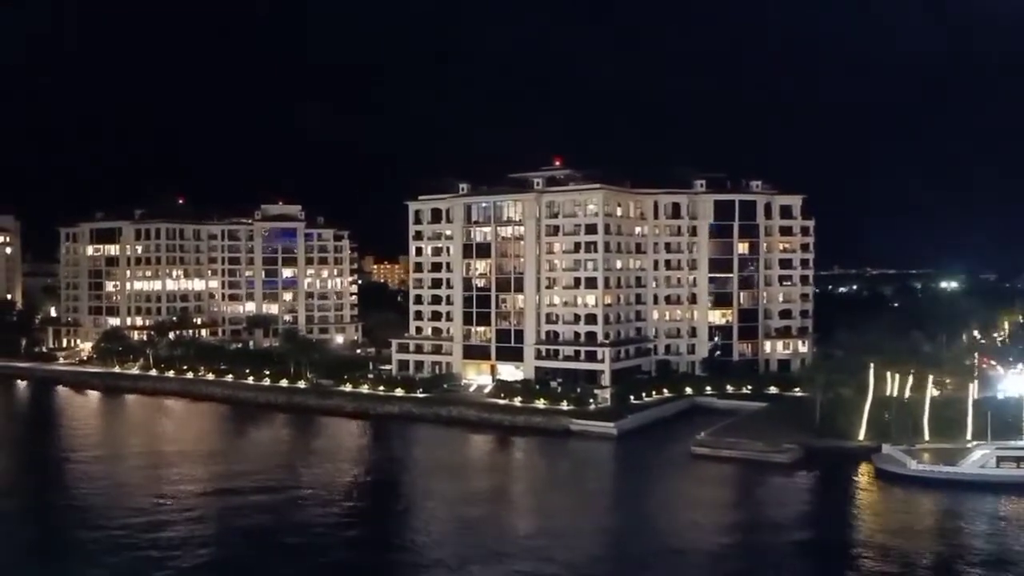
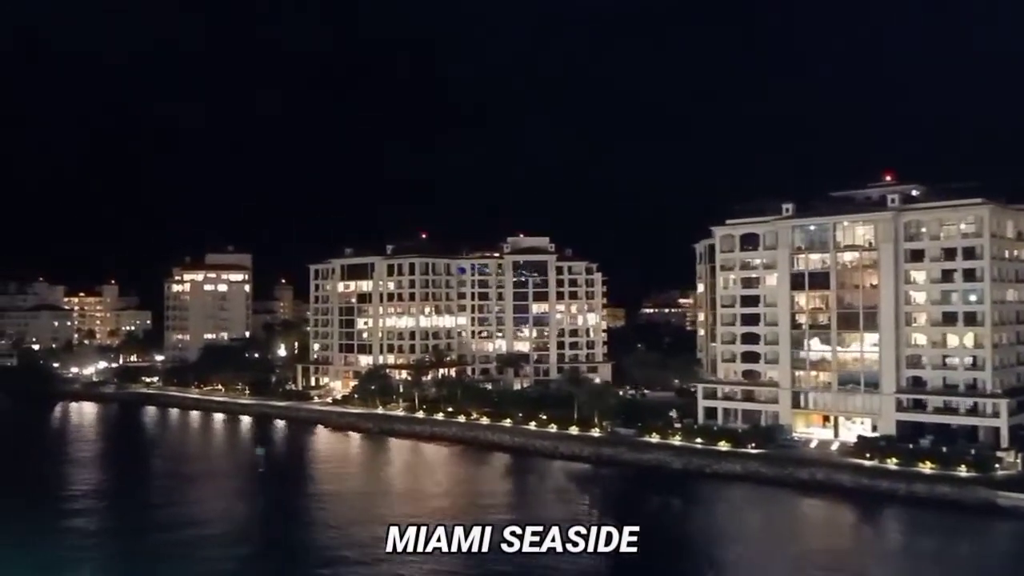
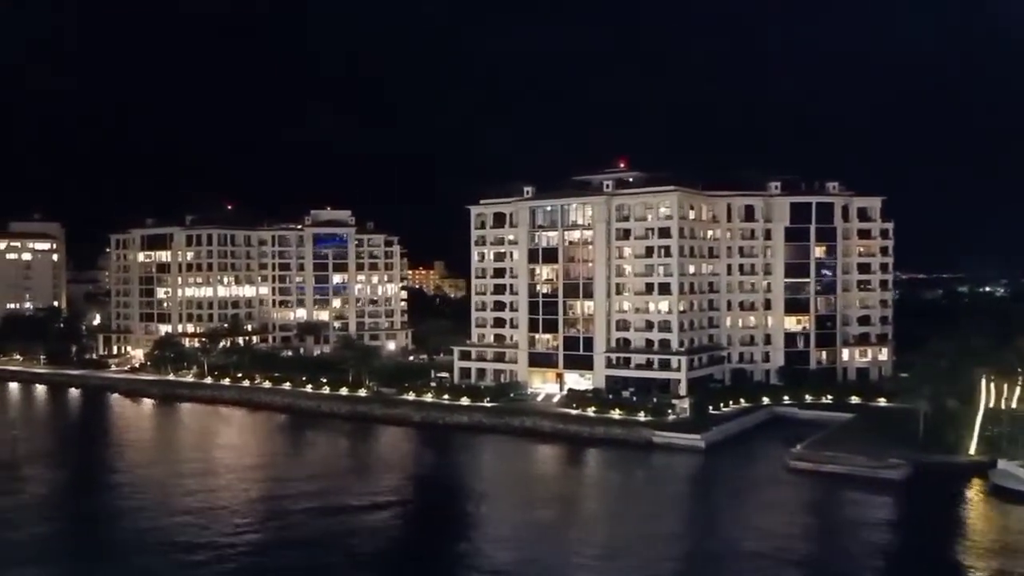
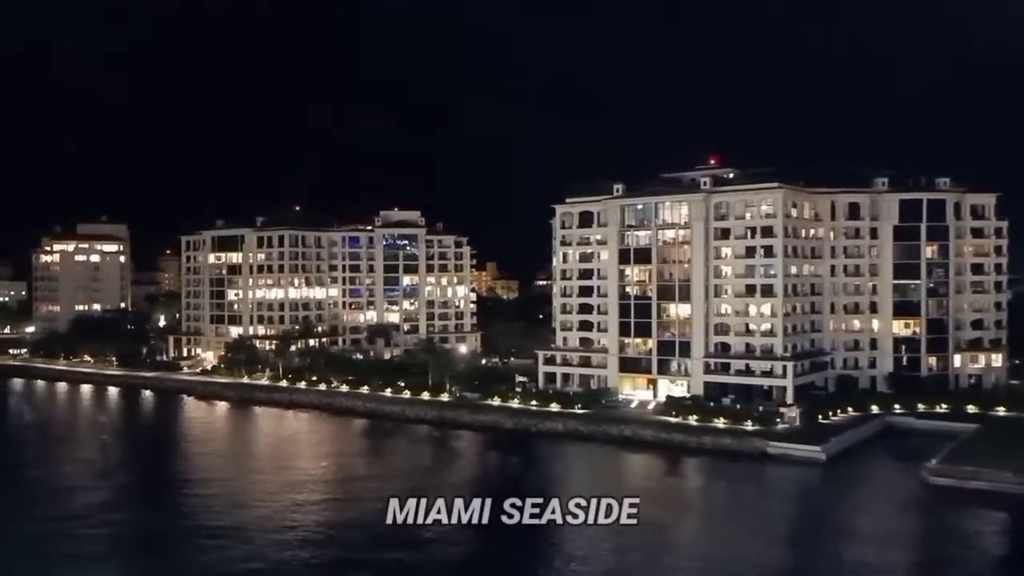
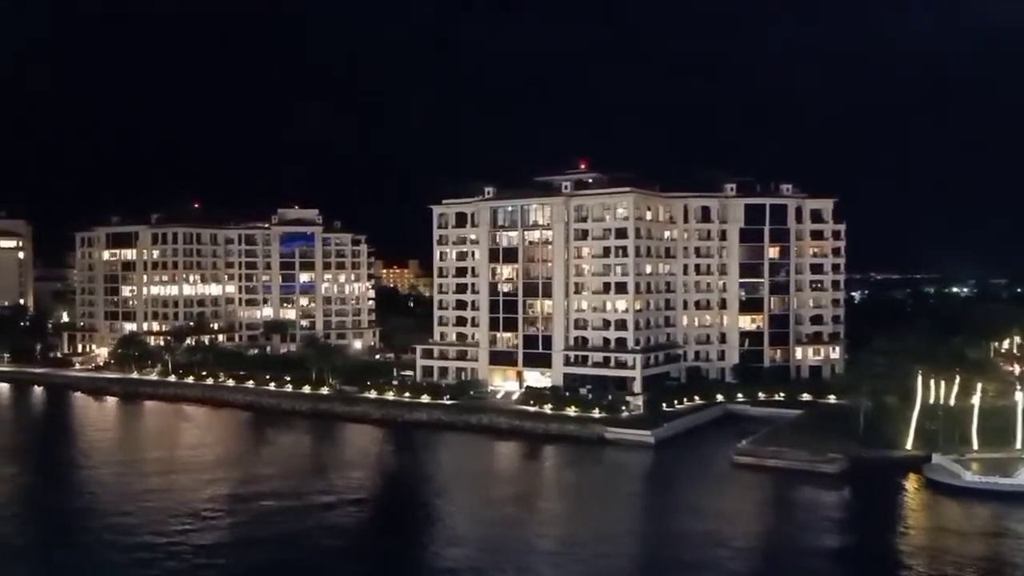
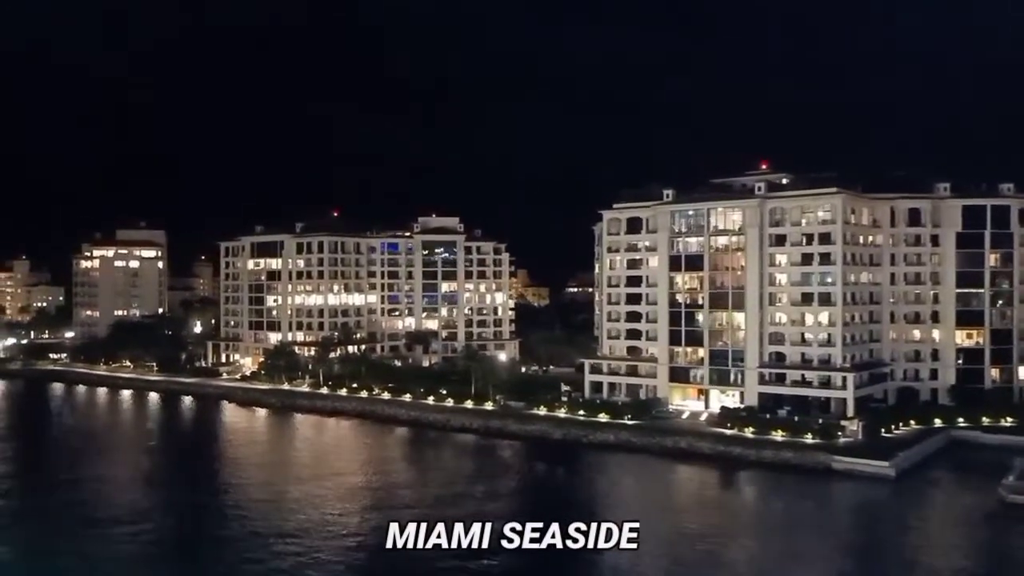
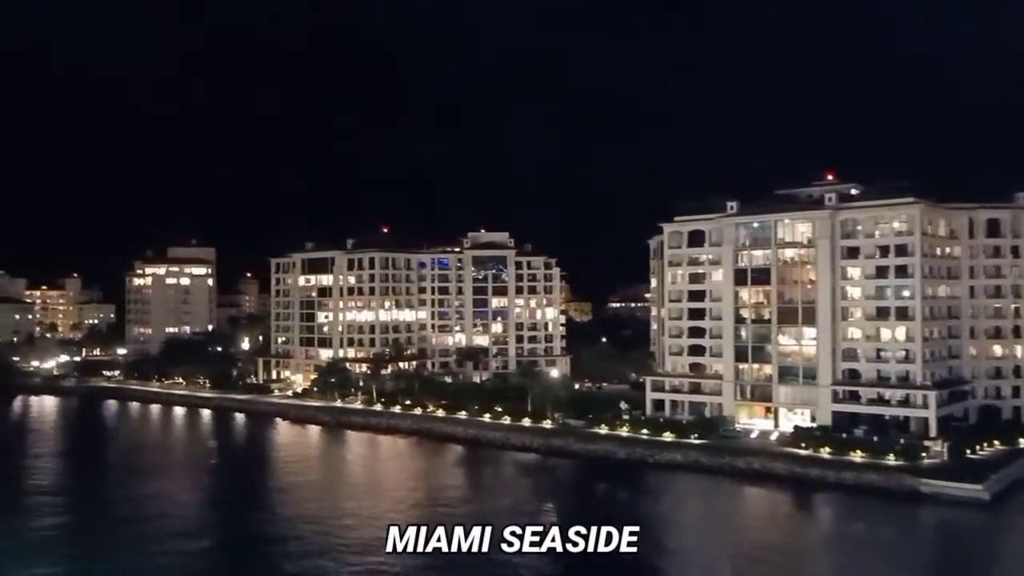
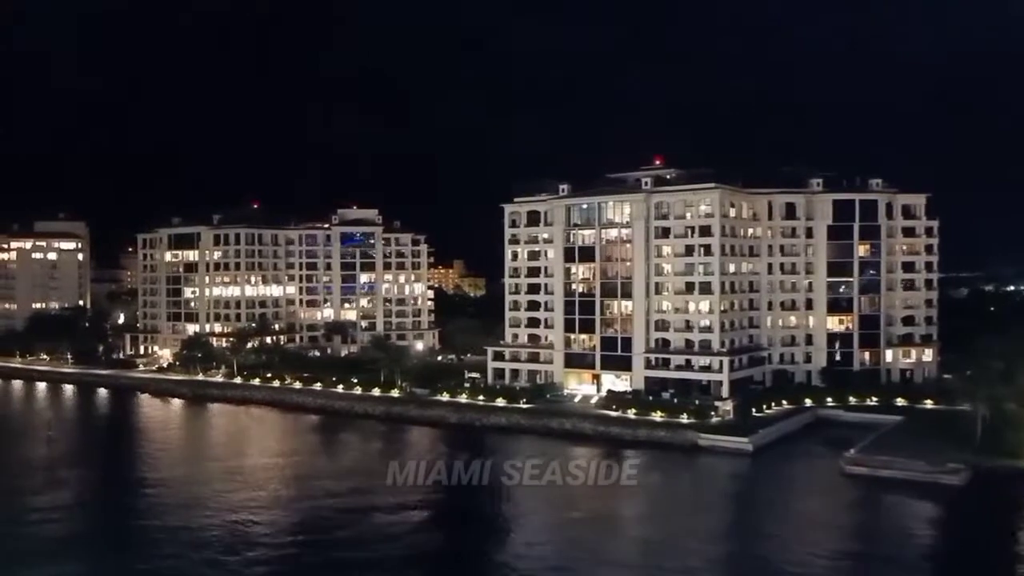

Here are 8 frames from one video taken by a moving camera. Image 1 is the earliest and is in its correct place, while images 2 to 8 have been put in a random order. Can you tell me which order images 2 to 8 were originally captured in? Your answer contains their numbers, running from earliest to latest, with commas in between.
5, 3, 8, 4, 6, 7, 2
